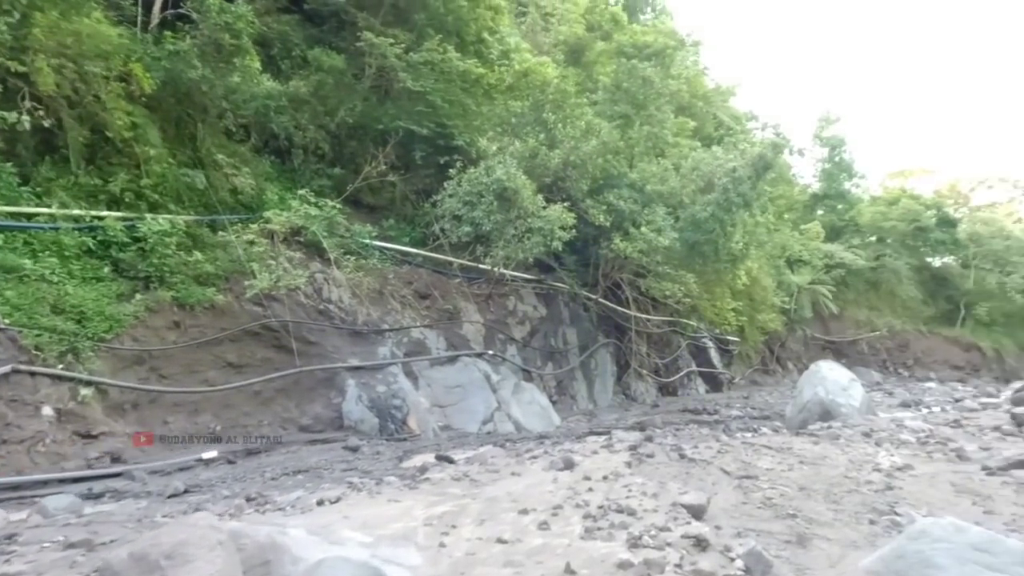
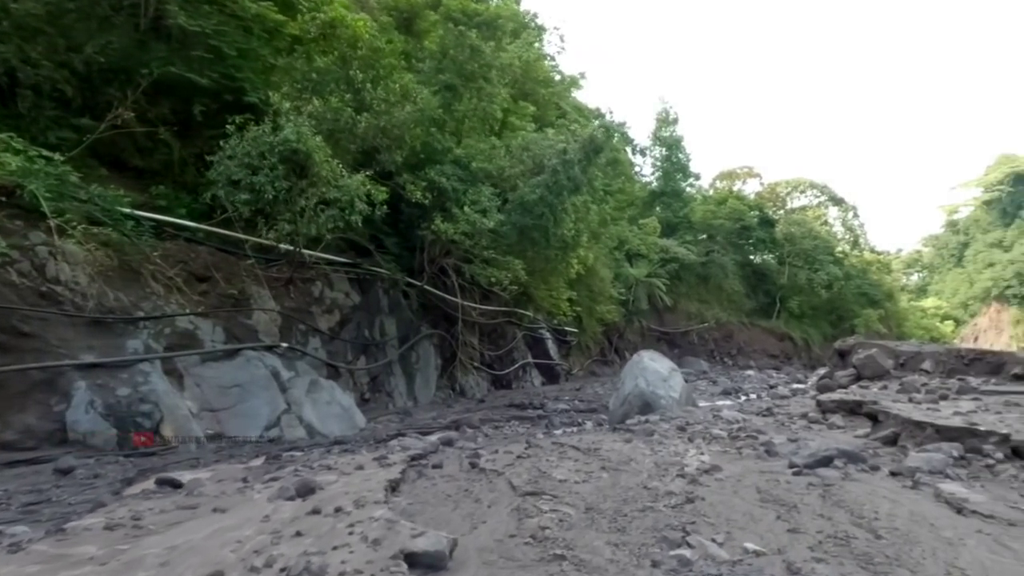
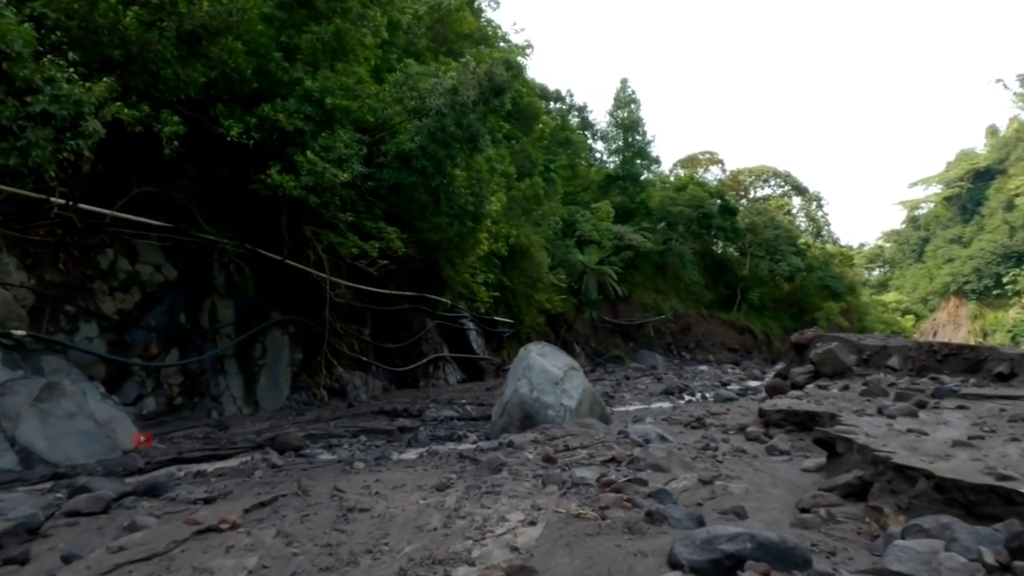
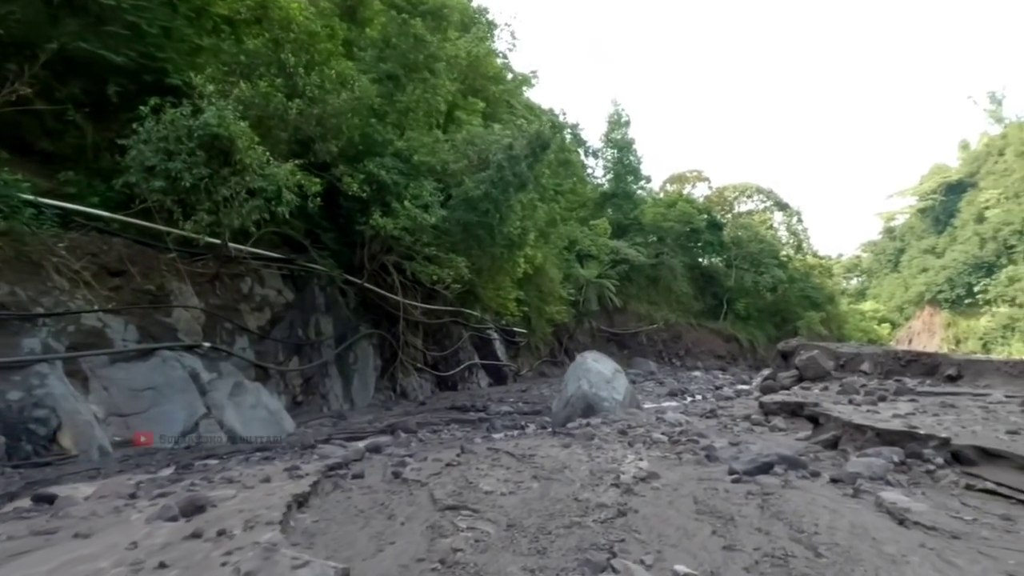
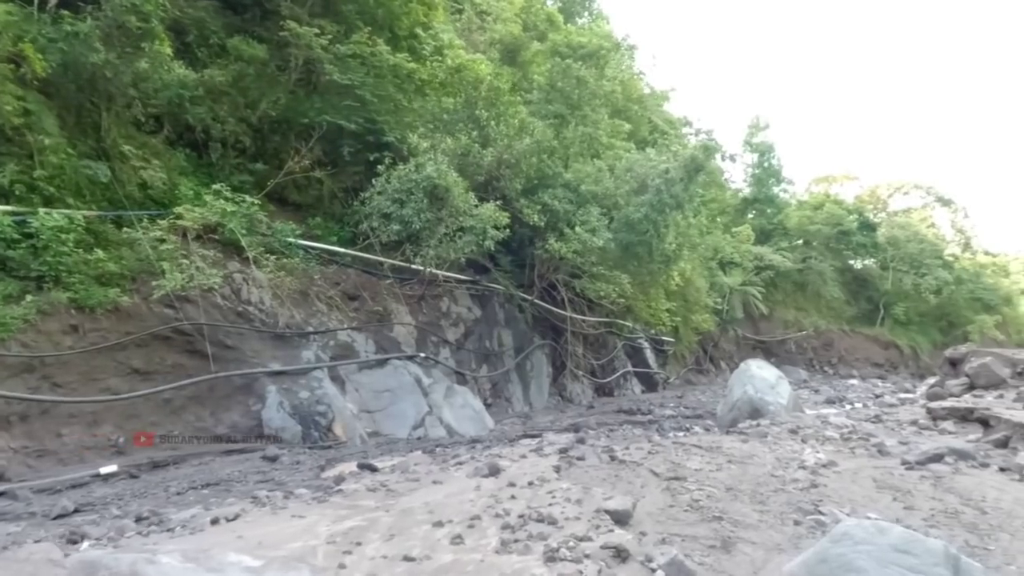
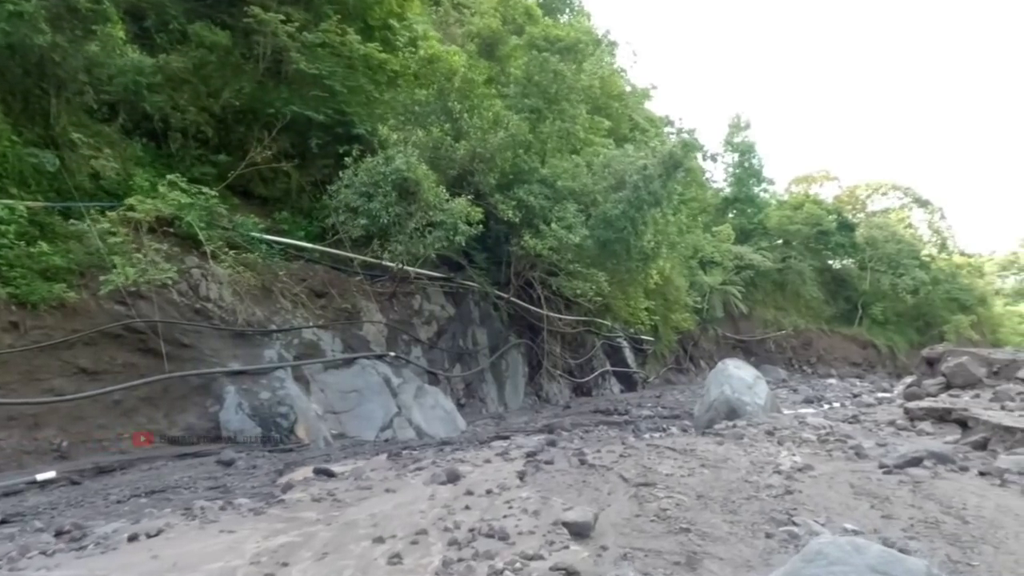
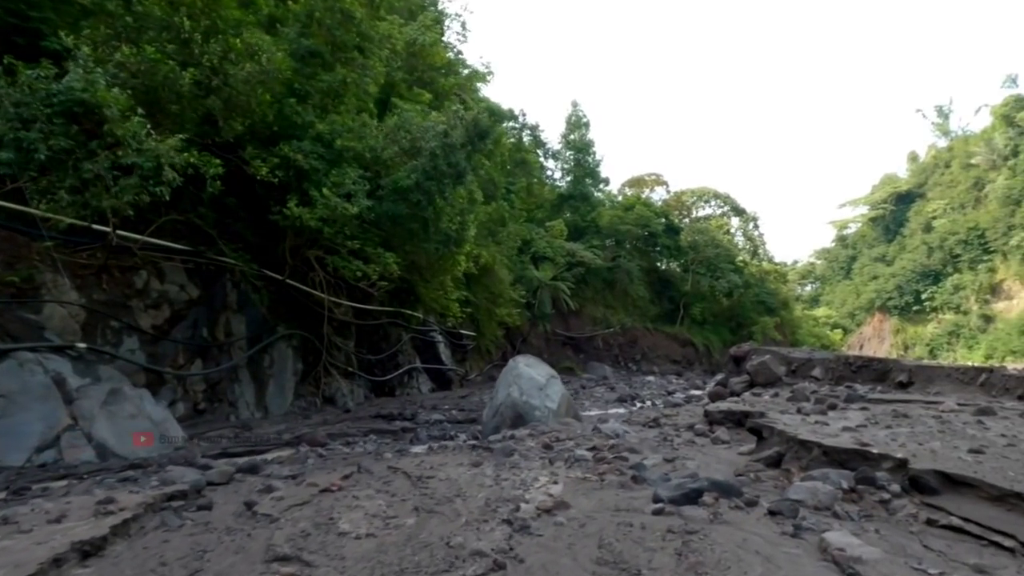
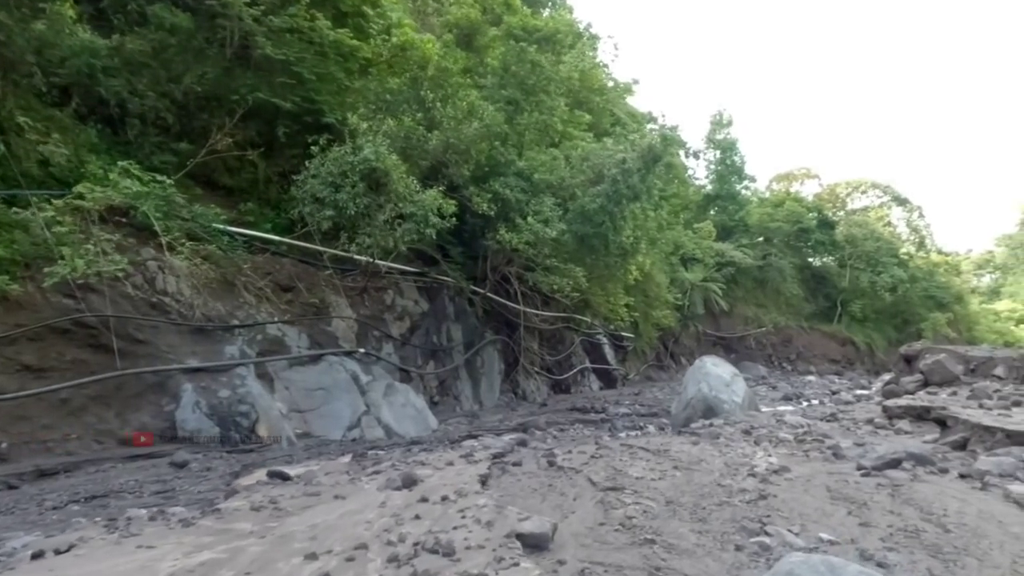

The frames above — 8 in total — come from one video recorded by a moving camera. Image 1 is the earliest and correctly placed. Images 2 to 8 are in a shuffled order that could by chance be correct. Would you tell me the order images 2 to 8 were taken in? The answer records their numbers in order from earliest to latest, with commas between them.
5, 6, 8, 2, 4, 7, 3
